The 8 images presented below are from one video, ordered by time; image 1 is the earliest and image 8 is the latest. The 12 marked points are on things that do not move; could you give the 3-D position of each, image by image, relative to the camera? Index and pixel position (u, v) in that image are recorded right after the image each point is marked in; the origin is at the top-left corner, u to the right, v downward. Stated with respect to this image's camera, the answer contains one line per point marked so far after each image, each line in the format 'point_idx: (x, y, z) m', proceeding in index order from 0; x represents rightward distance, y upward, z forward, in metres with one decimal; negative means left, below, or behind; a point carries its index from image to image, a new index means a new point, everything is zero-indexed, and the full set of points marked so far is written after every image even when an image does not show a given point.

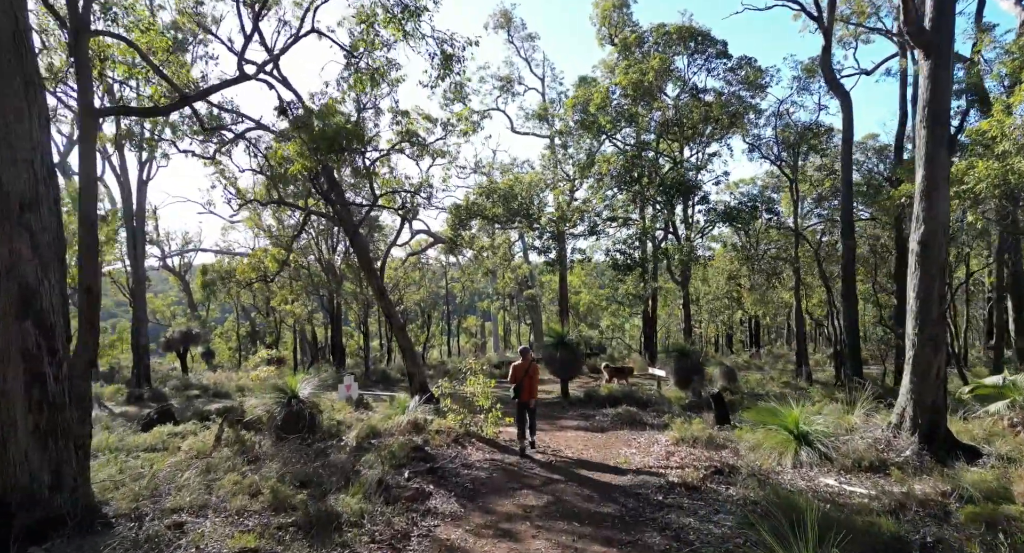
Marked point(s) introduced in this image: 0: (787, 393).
0: (+5.7, -2.5, +12.6) m
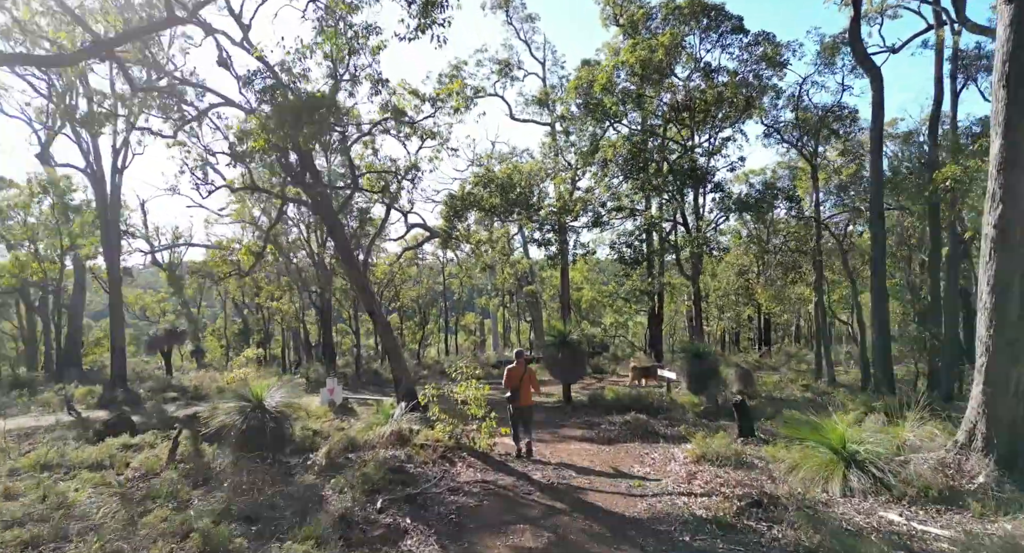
0: (+5.6, -2.4, +11.4) m
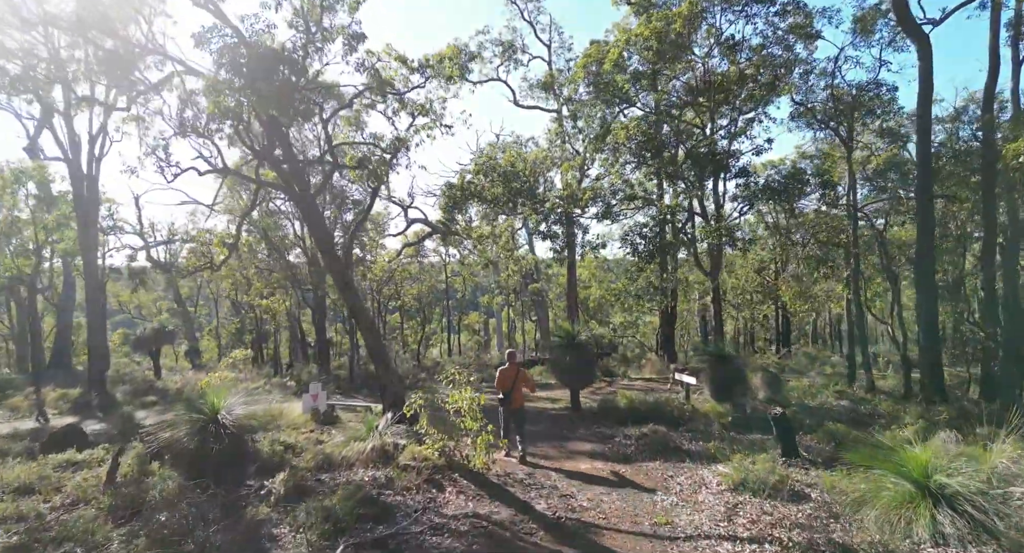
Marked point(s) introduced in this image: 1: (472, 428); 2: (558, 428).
0: (+5.6, -2.2, +10.0) m
1: (-0.5, -2.0, +8.0) m
2: (+0.8, -2.7, +11.0) m
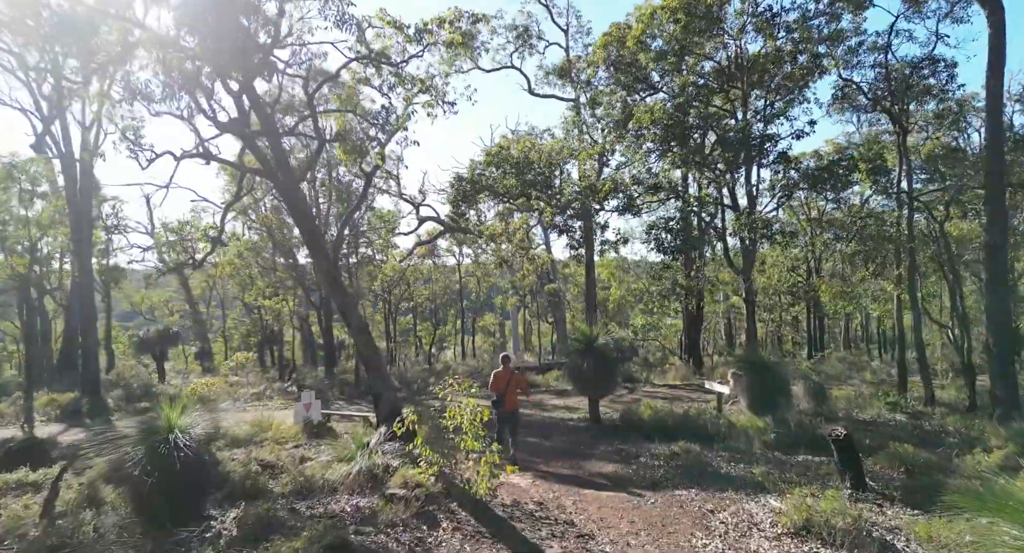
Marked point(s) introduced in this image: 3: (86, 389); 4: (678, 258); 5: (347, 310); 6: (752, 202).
0: (+5.8, -2.2, +8.7) m
1: (-0.4, -1.9, +6.8) m
2: (+1.0, -2.7, +9.8) m
3: (-11.7, -3.1, +16.8) m
4: (+3.9, +0.4, +14.5) m
5: (-2.3, -0.5, +8.6) m
6: (+5.3, +1.6, +13.4) m
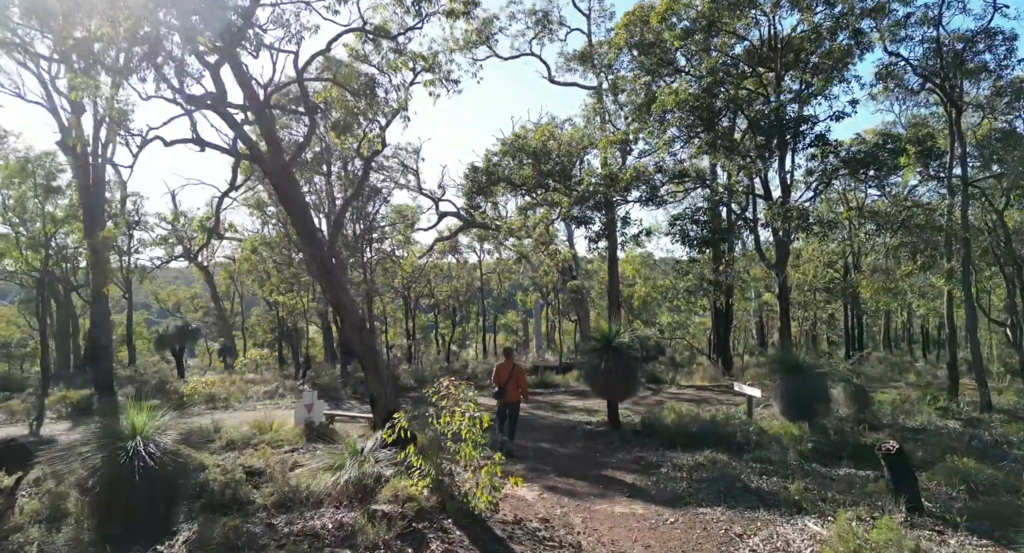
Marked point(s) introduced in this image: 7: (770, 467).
0: (+5.9, -2.1, +7.7) m
1: (-0.4, -1.8, +6.1) m
2: (+1.2, -2.6, +9.0) m
3: (-11.2, -3.0, +16.6) m
4: (+4.3, +0.6, +13.6) m
5: (-2.2, -0.4, +8.0) m
6: (+5.6, +1.8, +12.5) m
7: (+3.1, -2.3, +7.3) m
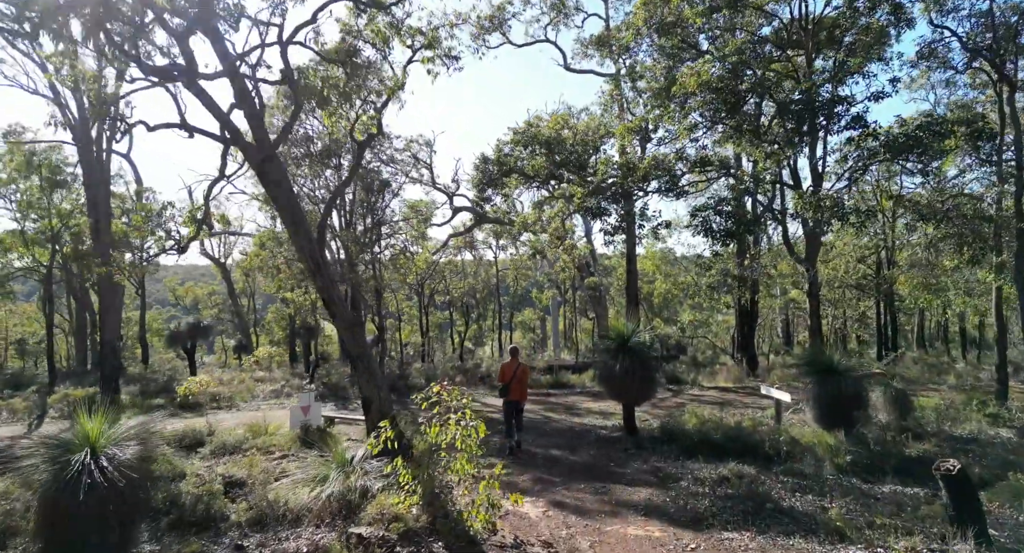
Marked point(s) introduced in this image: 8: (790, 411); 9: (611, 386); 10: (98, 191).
0: (+5.9, -2.0, +6.8) m
1: (-0.4, -1.7, +5.4) m
2: (+1.2, -2.5, +8.3) m
3: (-10.8, -2.9, +16.3) m
4: (+4.5, +0.7, +12.8) m
5: (-2.2, -0.3, +7.4) m
6: (+5.8, +1.8, +11.6) m
7: (+3.1, -2.2, +6.5) m
8: (+4.6, -2.2, +10.1) m
9: (+1.7, -1.8, +10.1) m
10: (-11.2, +2.2, +16.7) m
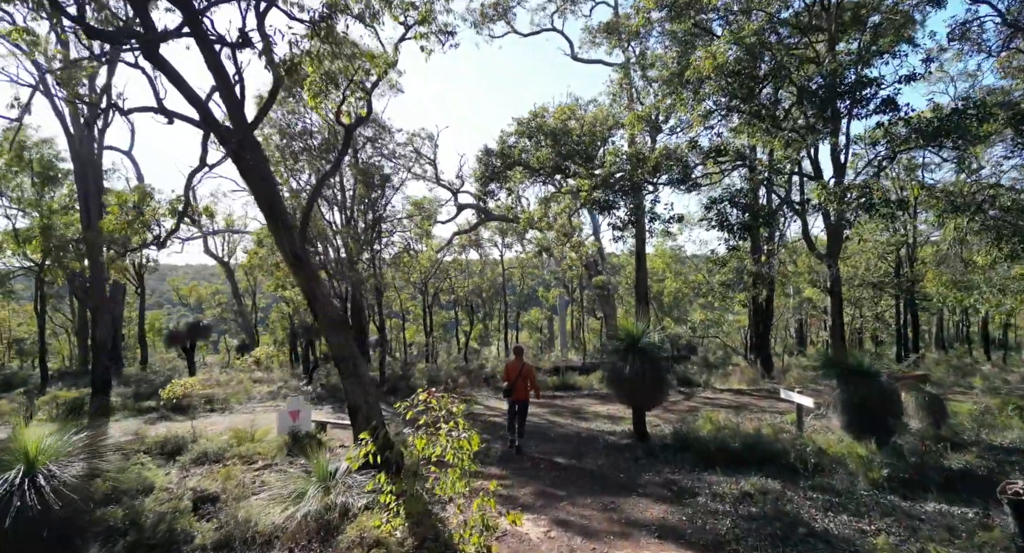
0: (+5.9, -1.9, +6.1) m
1: (-0.4, -1.7, +4.8) m
2: (+1.3, -2.4, +7.7) m
3: (-10.7, -2.8, +15.8) m
4: (+4.6, +0.7, +12.1) m
5: (-2.2, -0.2, +6.8) m
6: (+5.8, +1.9, +10.9) m
7: (+3.1, -2.1, +5.9) m
8: (+4.6, -2.1, +9.4) m
9: (+1.7, -1.7, +9.4) m
10: (-11.1, +2.3, +16.3) m
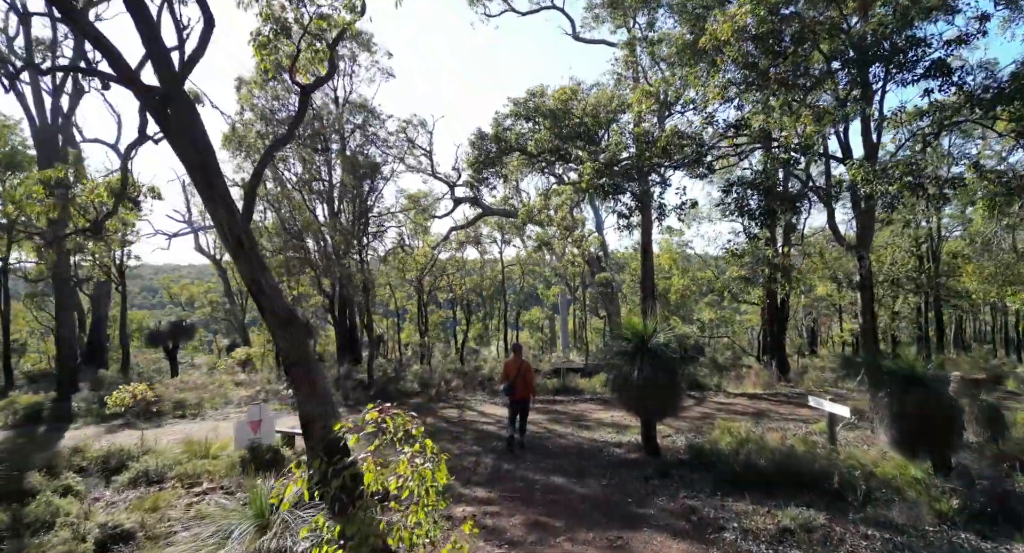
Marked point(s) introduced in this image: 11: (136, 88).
0: (+5.8, -1.8, +5.0) m
1: (-0.5, -1.6, +3.7) m
2: (+1.1, -2.3, +6.5) m
3: (-10.8, -2.7, +14.7) m
4: (+4.5, +0.8, +10.9) m
5: (-2.3, -0.1, +5.7) m
6: (+5.7, +2.0, +9.7) m
7: (+3.0, -2.0, +4.7) m
8: (+4.5, -2.0, +8.2) m
9: (+1.6, -1.6, +8.3) m
10: (-11.2, +2.4, +15.2) m
11: (-3.4, +1.8, +5.7) m
